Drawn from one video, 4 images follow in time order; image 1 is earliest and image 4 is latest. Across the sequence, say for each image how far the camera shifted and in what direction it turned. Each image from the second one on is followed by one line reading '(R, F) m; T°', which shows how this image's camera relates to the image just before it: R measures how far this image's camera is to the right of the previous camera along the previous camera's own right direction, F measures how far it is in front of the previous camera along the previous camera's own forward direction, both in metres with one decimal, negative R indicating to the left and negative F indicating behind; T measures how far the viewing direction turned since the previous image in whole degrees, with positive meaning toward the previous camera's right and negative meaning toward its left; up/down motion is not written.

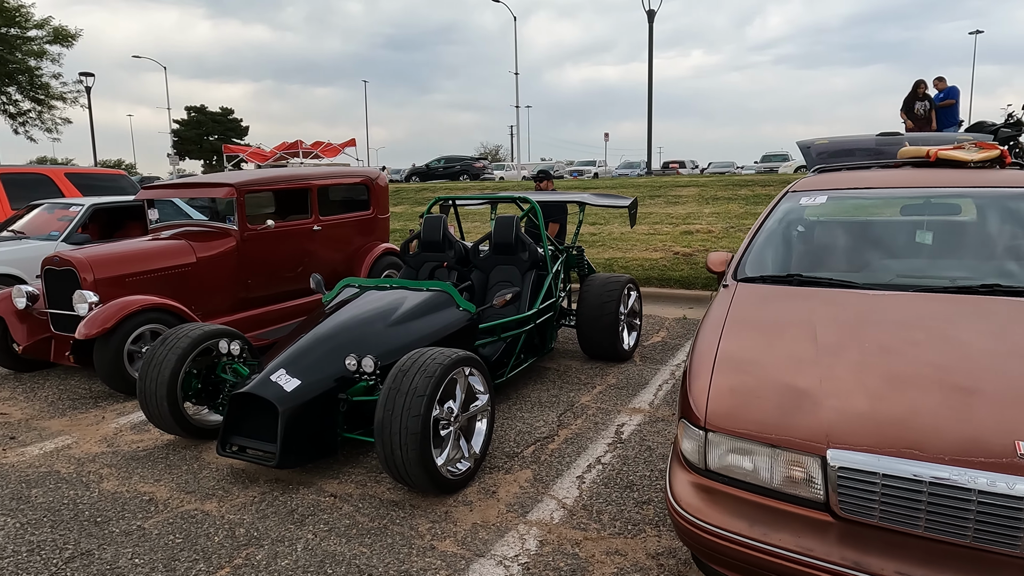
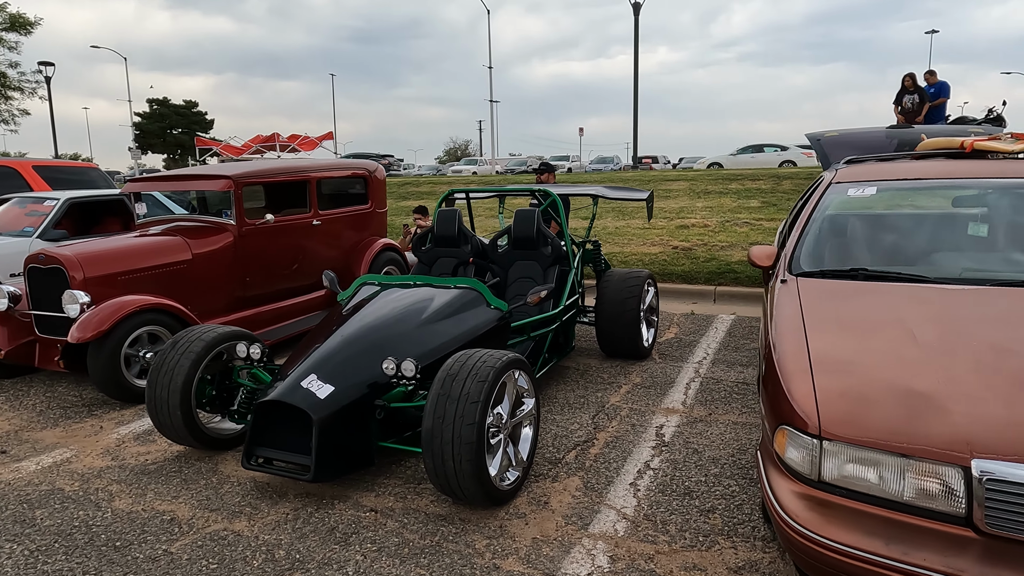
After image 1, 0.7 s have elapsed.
(-0.4, +0.2) m; +3°
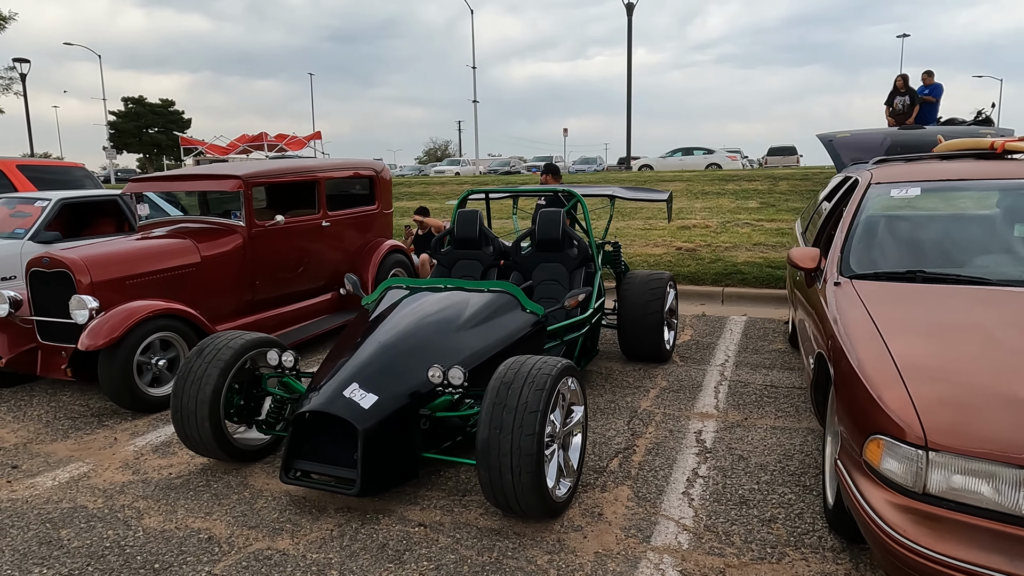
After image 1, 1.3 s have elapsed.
(-0.3, +0.1) m; +2°
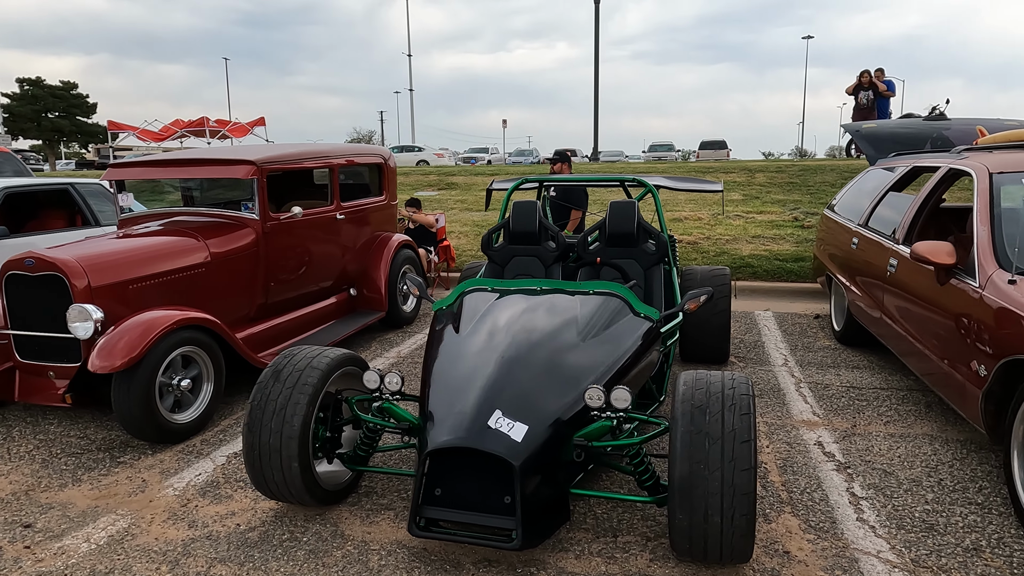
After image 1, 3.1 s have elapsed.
(-0.9, +0.5) m; +7°
